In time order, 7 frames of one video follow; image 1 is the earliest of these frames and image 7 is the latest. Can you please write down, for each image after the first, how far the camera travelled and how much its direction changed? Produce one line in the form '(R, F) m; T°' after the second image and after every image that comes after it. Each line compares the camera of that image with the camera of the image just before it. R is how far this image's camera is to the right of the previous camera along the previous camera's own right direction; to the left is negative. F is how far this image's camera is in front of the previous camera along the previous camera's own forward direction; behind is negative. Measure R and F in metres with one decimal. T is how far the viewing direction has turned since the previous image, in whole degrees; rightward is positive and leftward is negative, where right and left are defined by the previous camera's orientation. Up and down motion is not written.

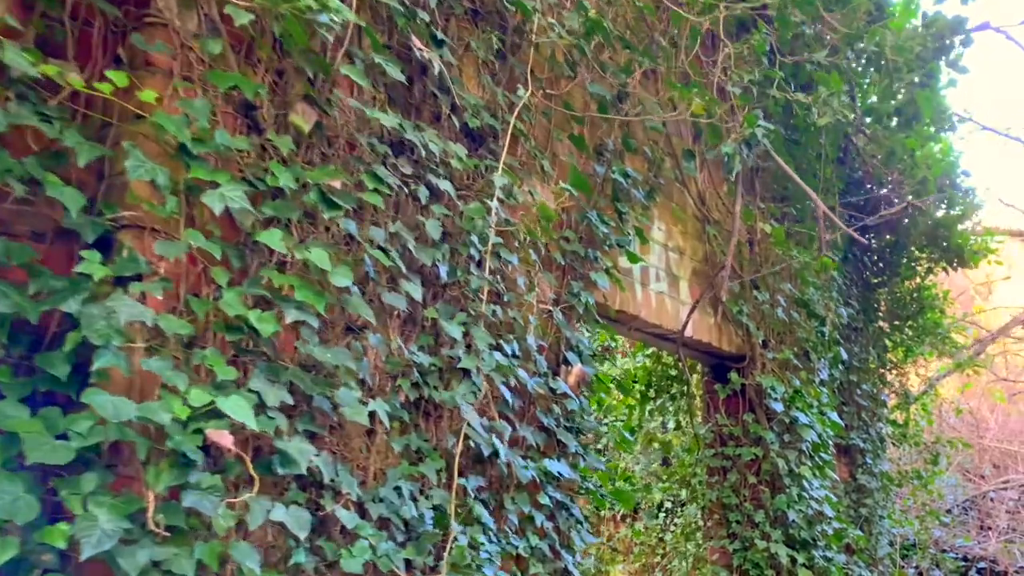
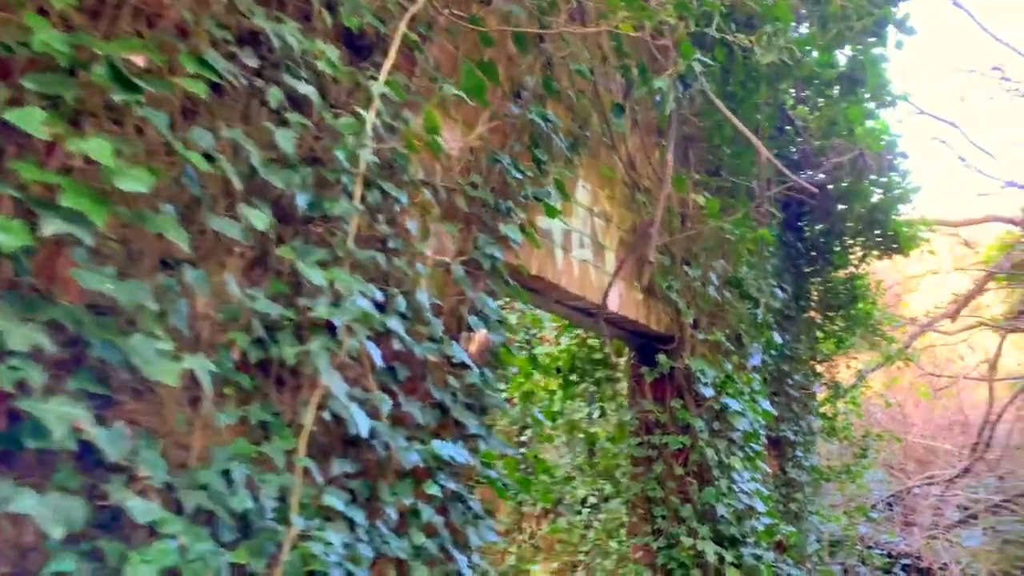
(+0.1, +0.3) m; +5°
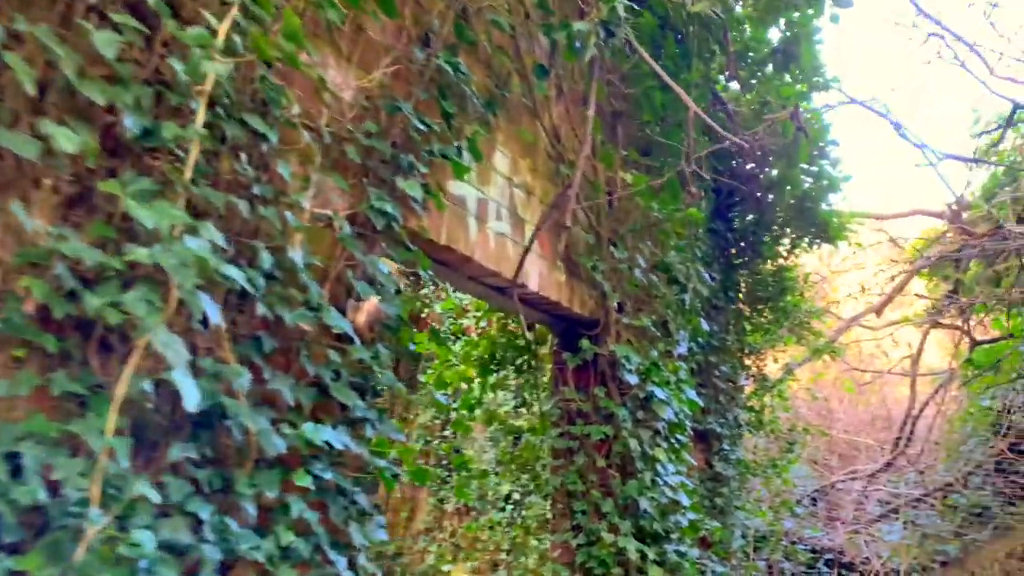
(+0.1, +0.2) m; +5°
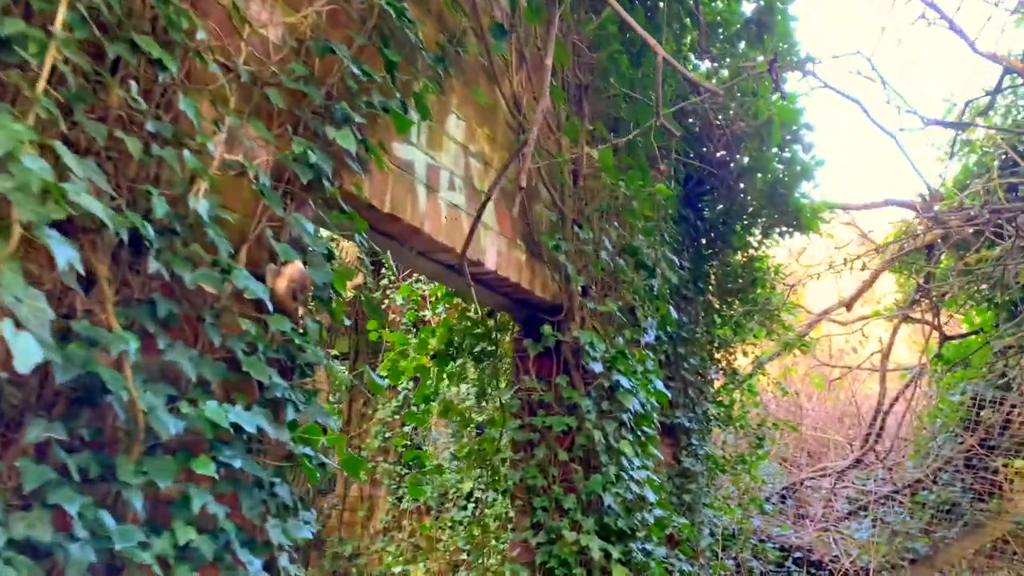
(0.0, +0.2) m; +2°
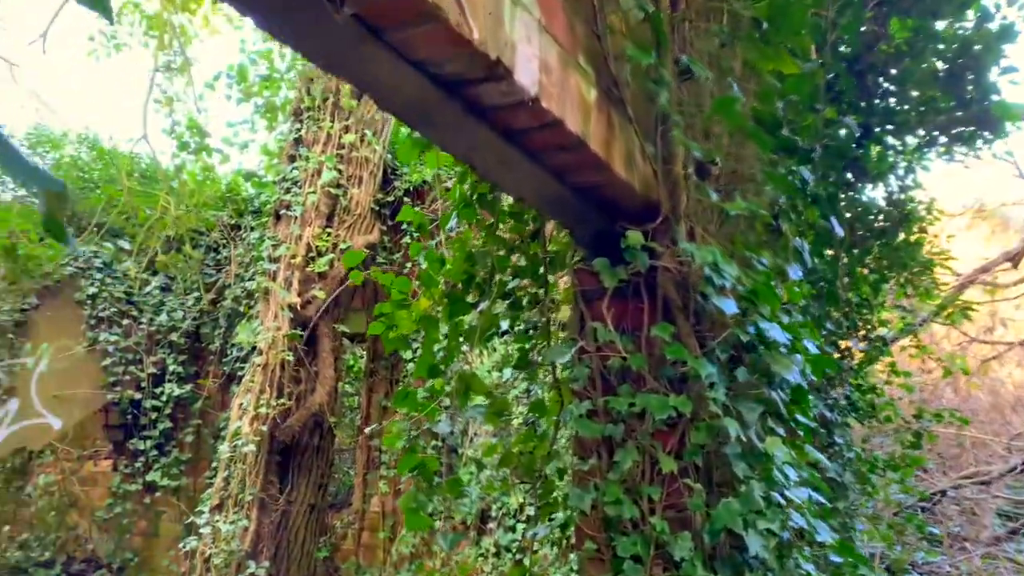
(0.0, +1.0) m; -4°
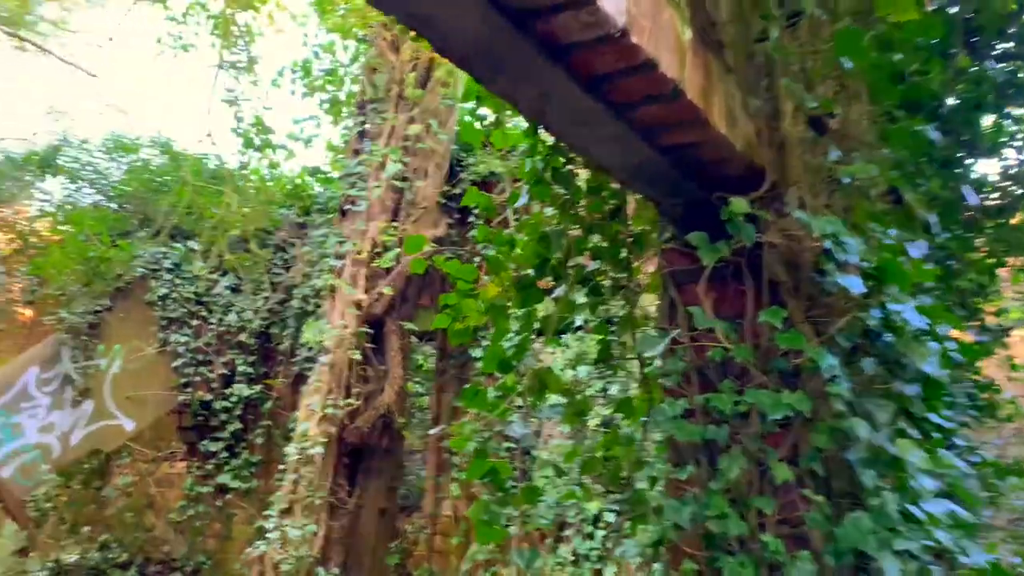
(0.0, +0.2) m; -5°
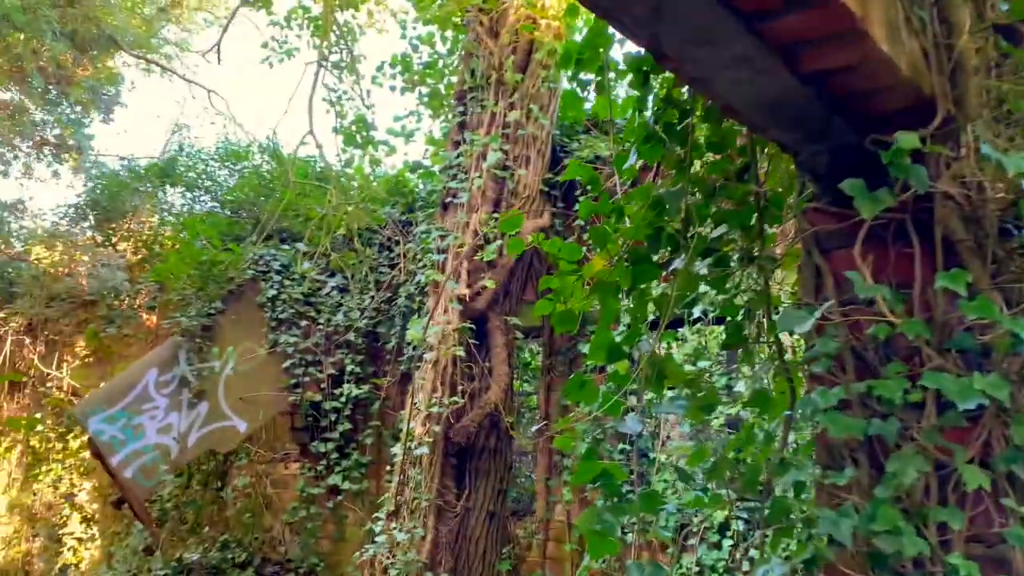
(0.0, +0.2) m; -8°
